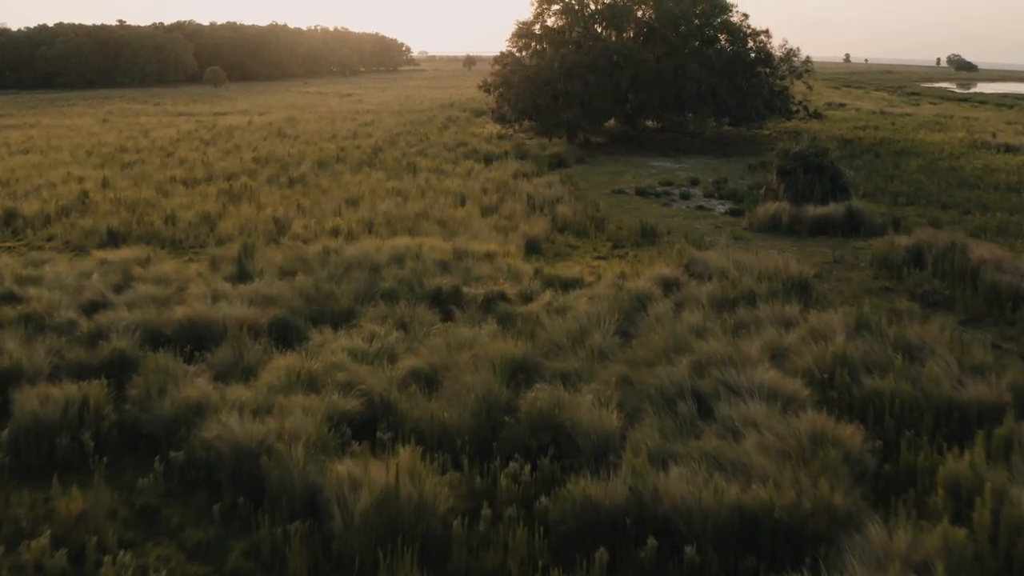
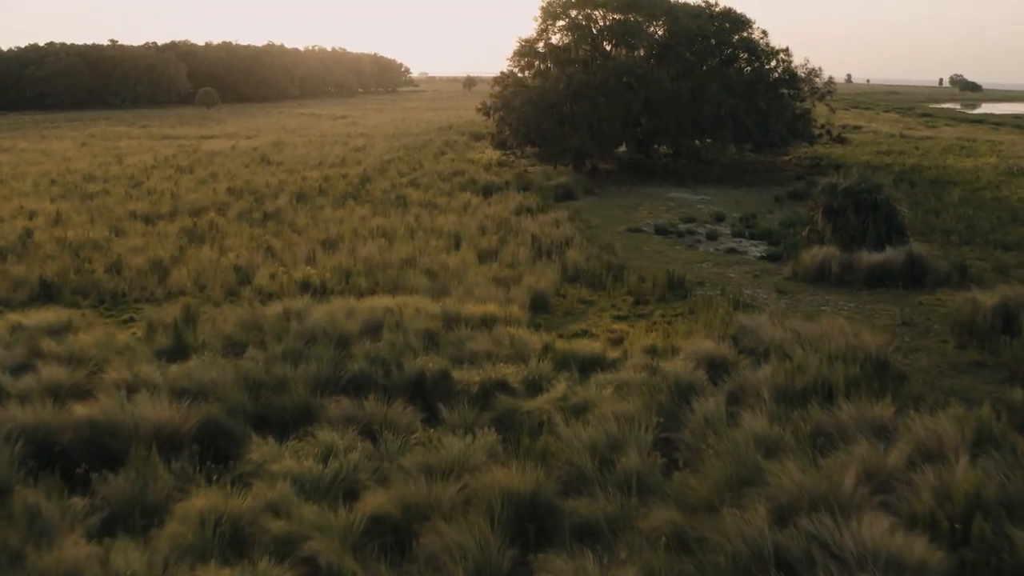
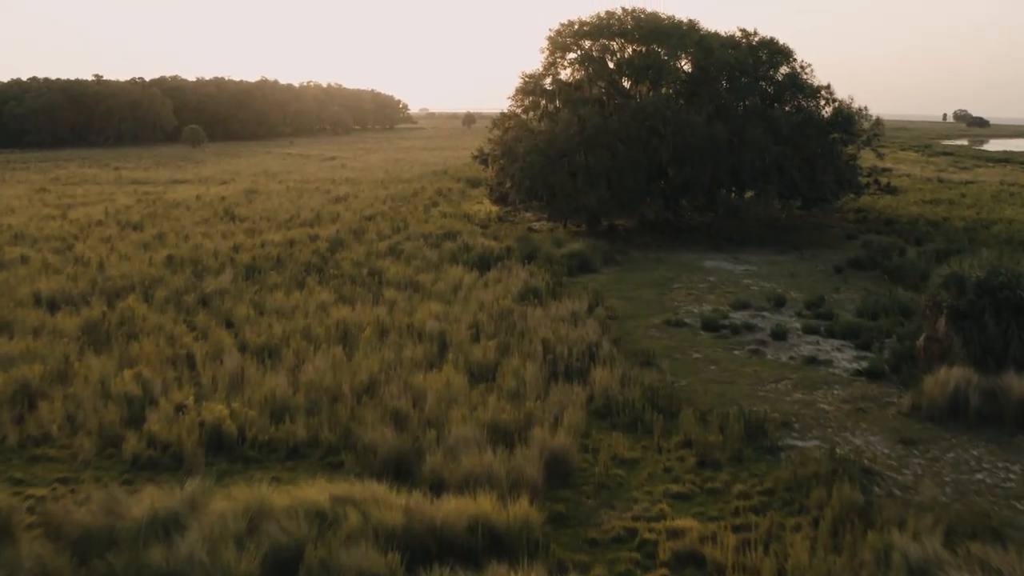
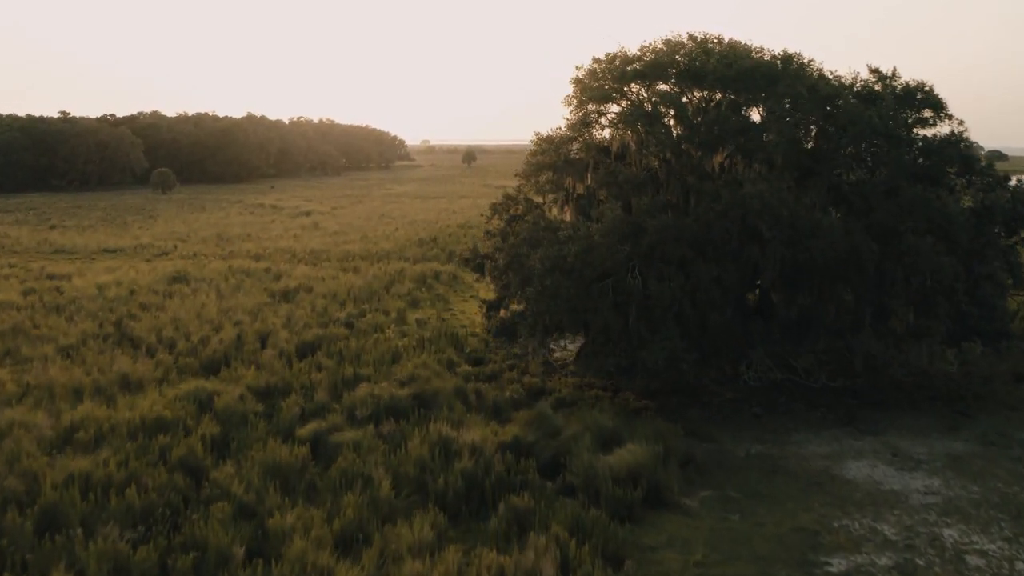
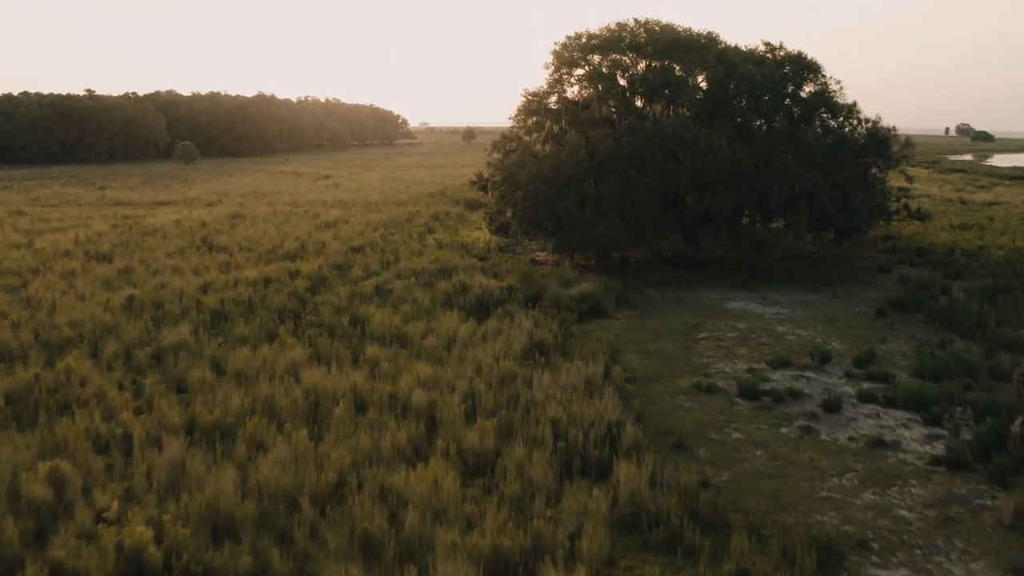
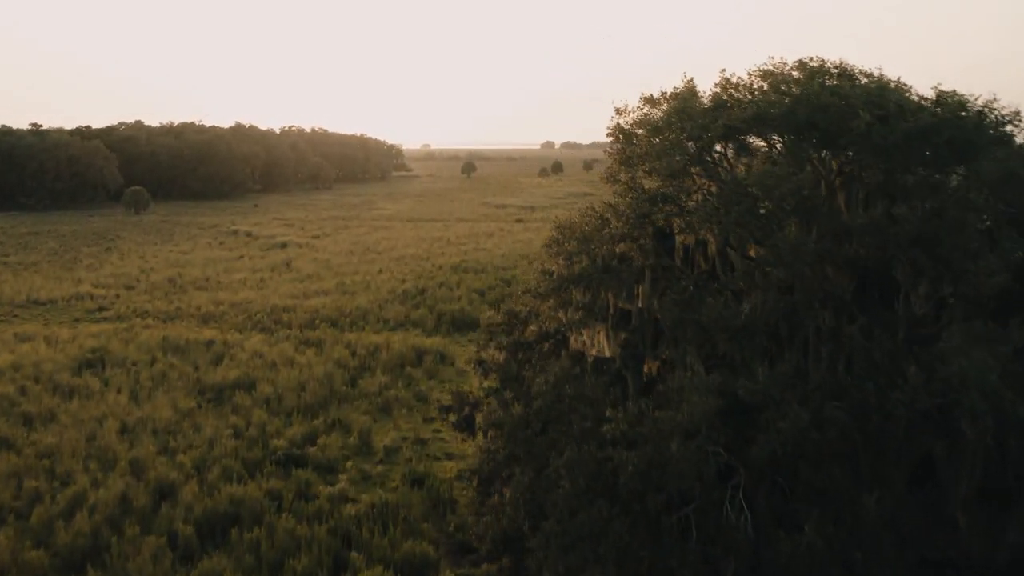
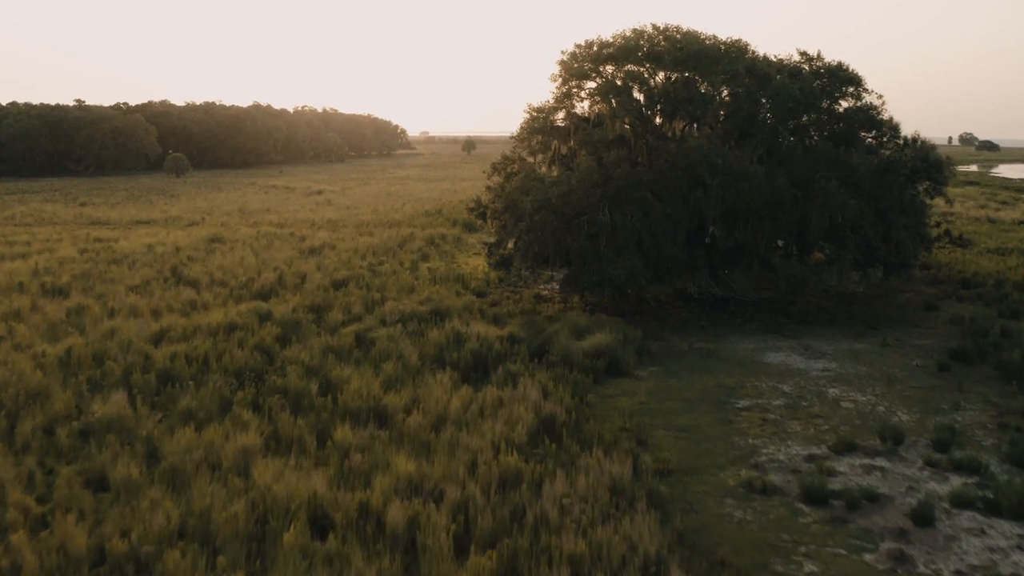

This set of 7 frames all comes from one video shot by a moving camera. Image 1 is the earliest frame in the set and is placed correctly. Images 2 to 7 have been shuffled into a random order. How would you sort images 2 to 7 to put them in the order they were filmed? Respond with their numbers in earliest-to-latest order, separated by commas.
2, 3, 5, 7, 4, 6
